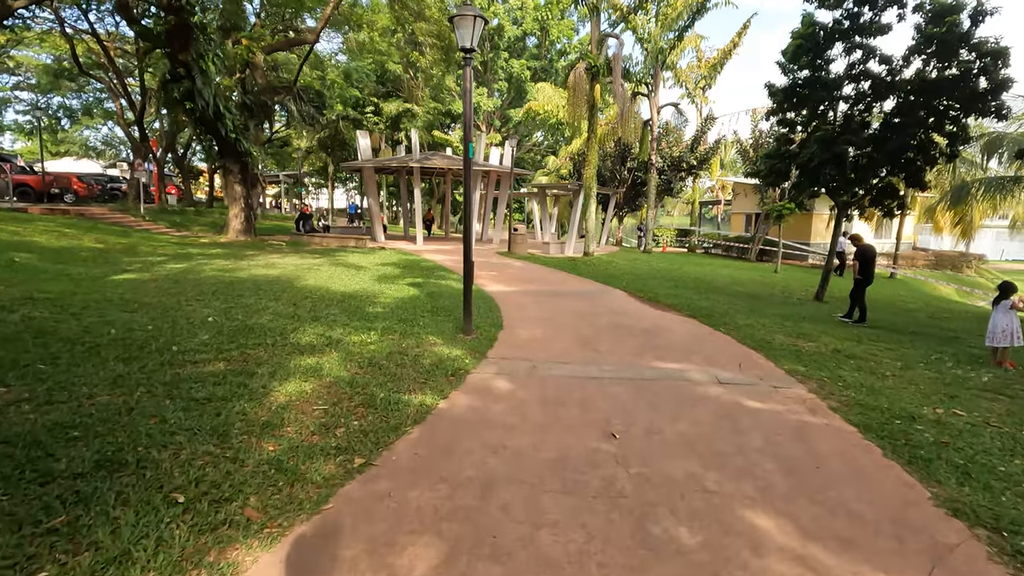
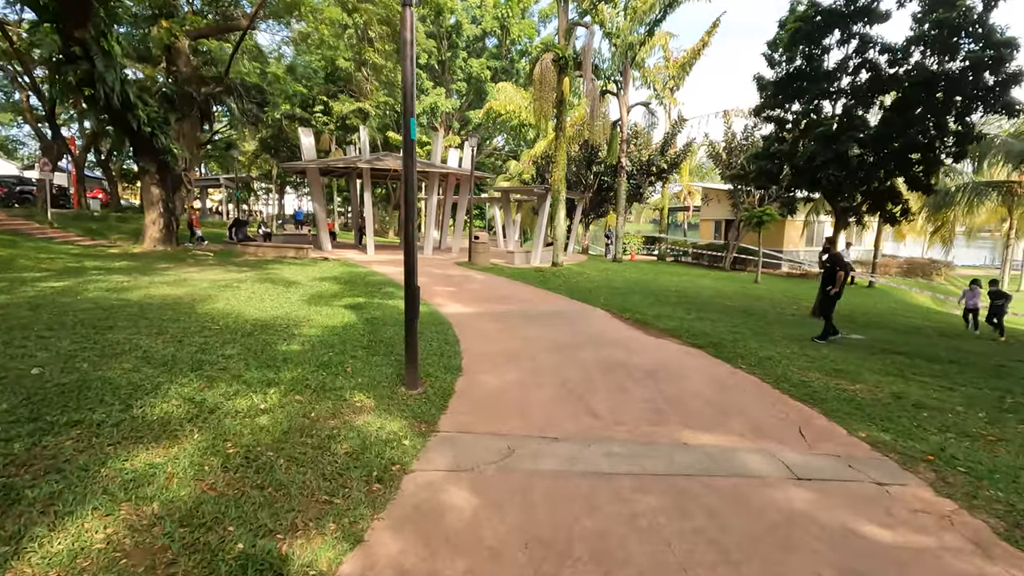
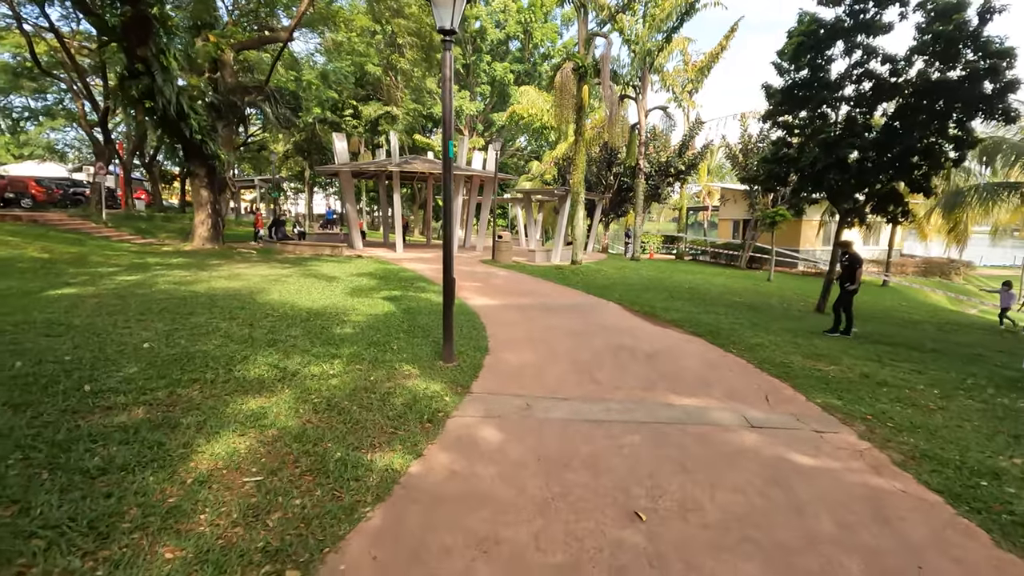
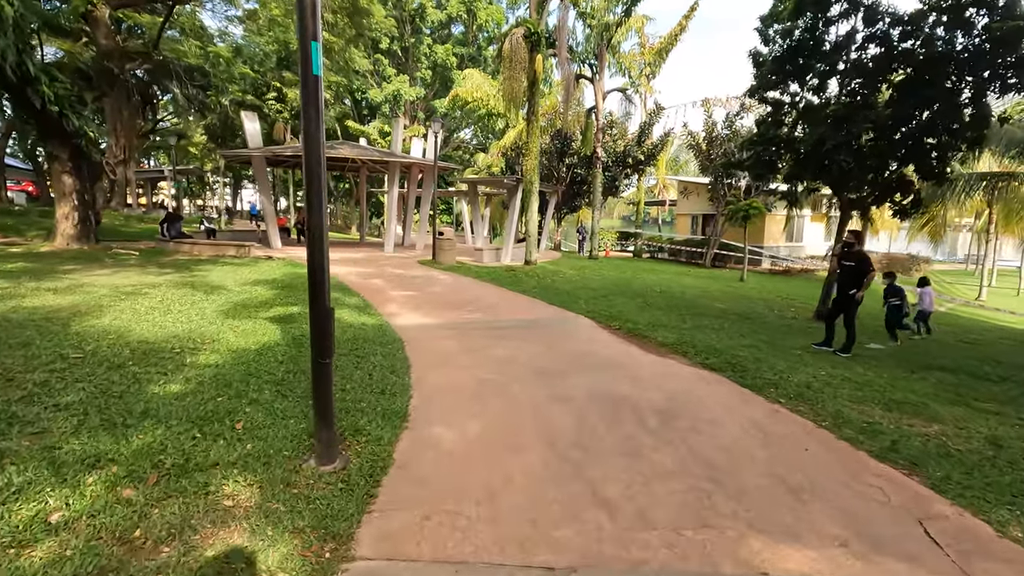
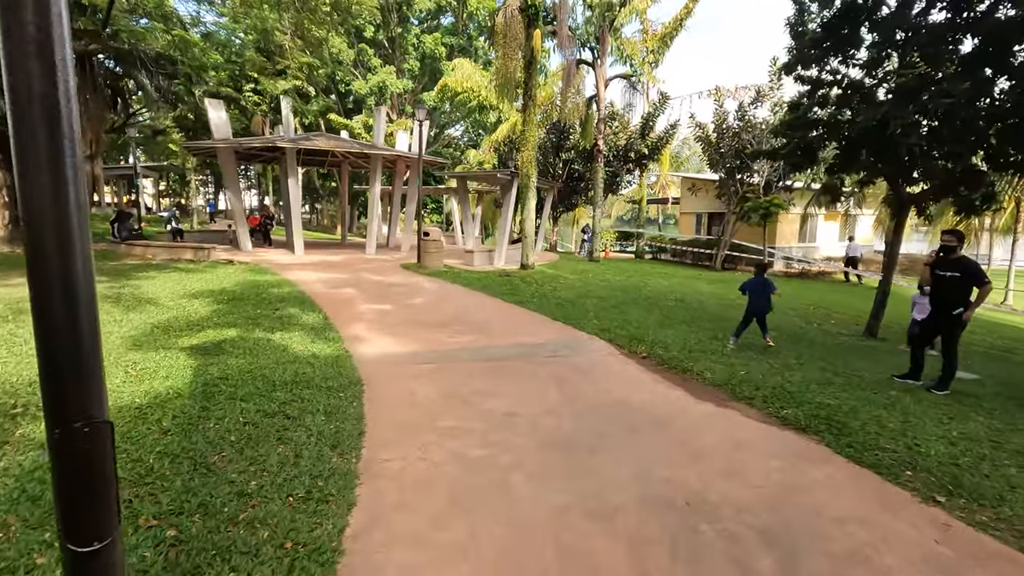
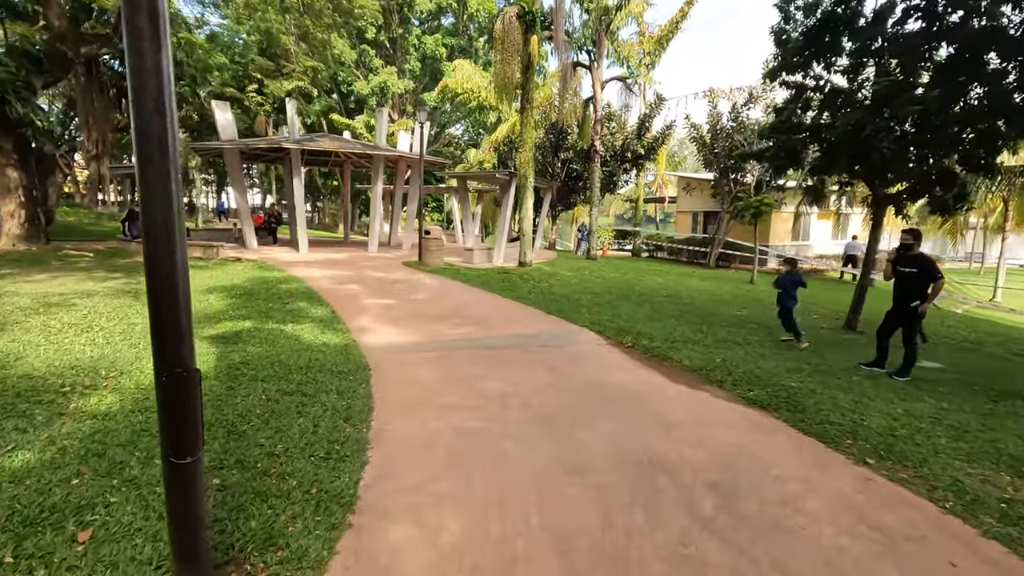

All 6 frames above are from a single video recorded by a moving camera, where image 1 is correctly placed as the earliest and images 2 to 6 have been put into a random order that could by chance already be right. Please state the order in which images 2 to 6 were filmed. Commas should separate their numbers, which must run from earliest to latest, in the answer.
3, 2, 4, 6, 5
